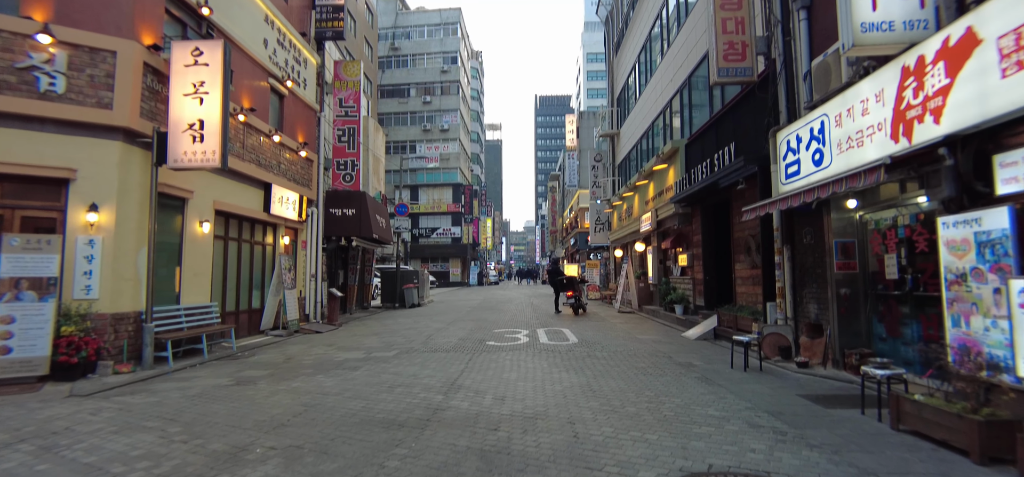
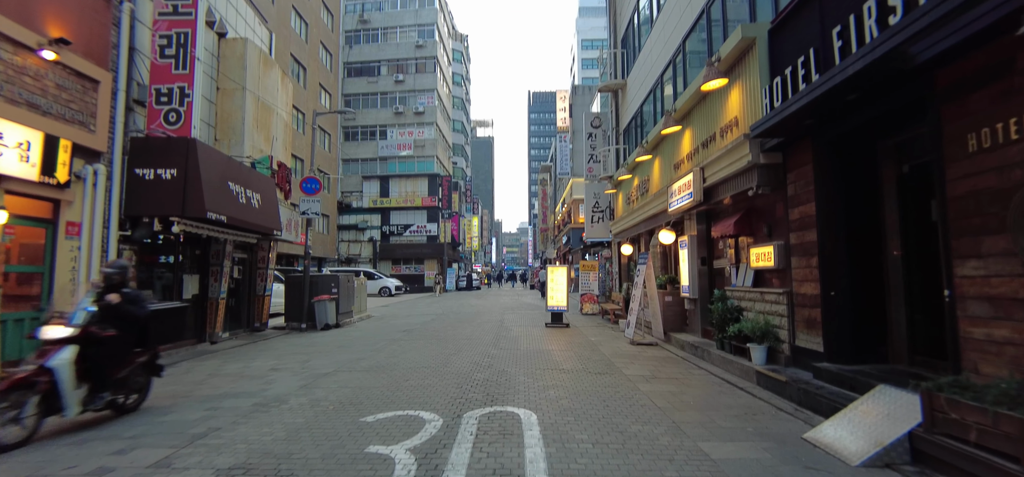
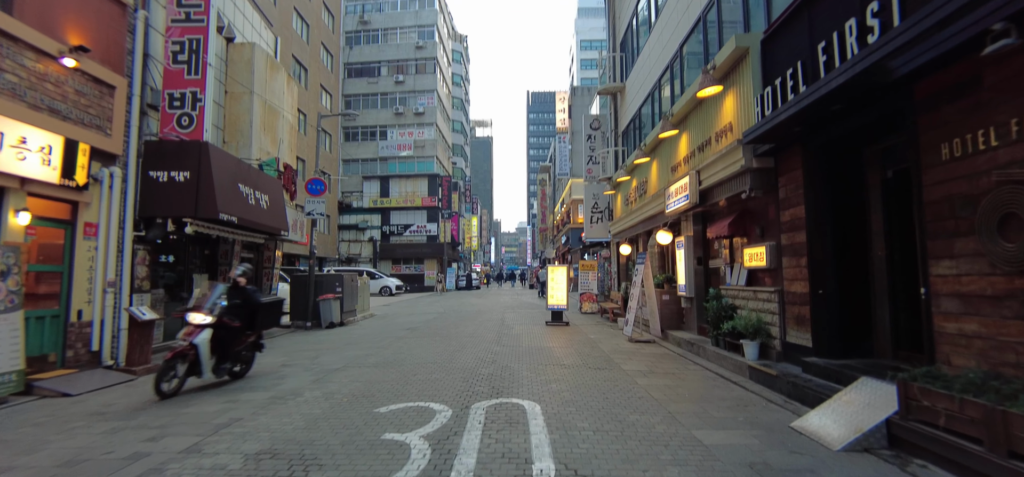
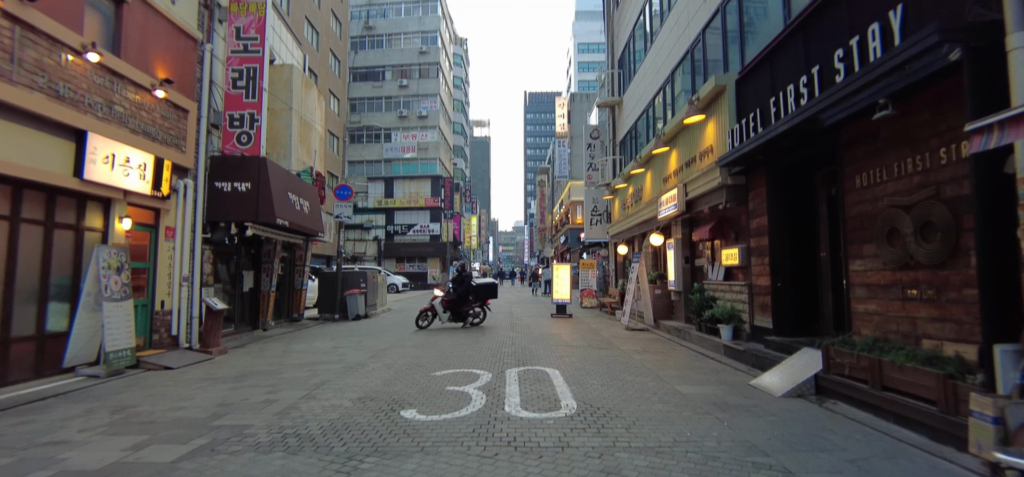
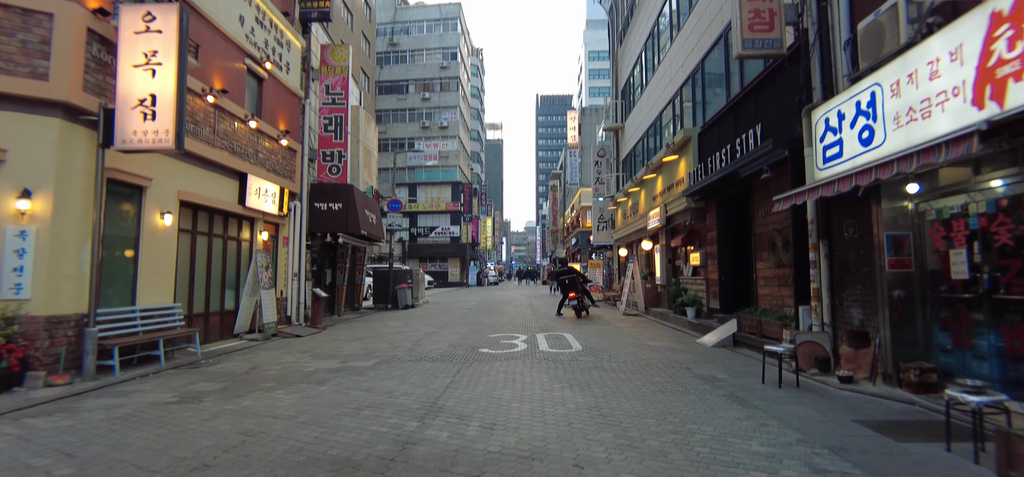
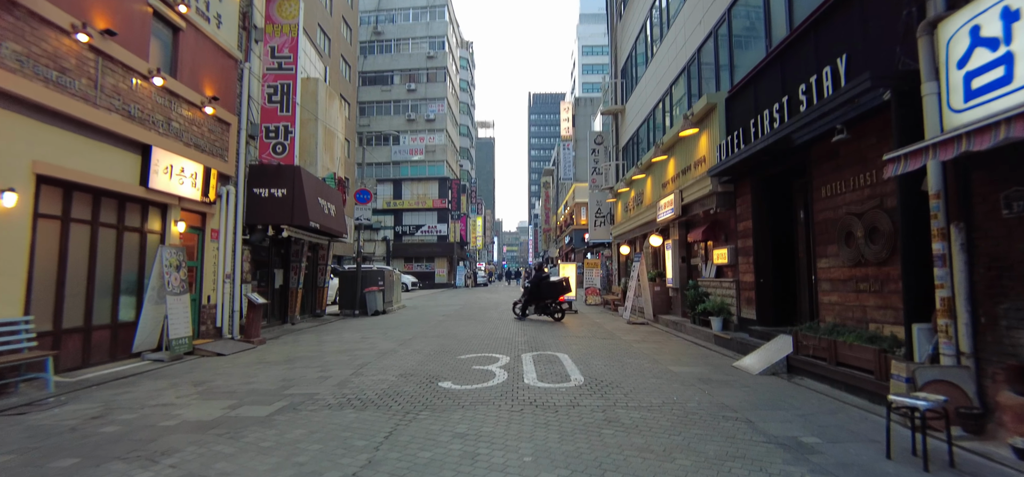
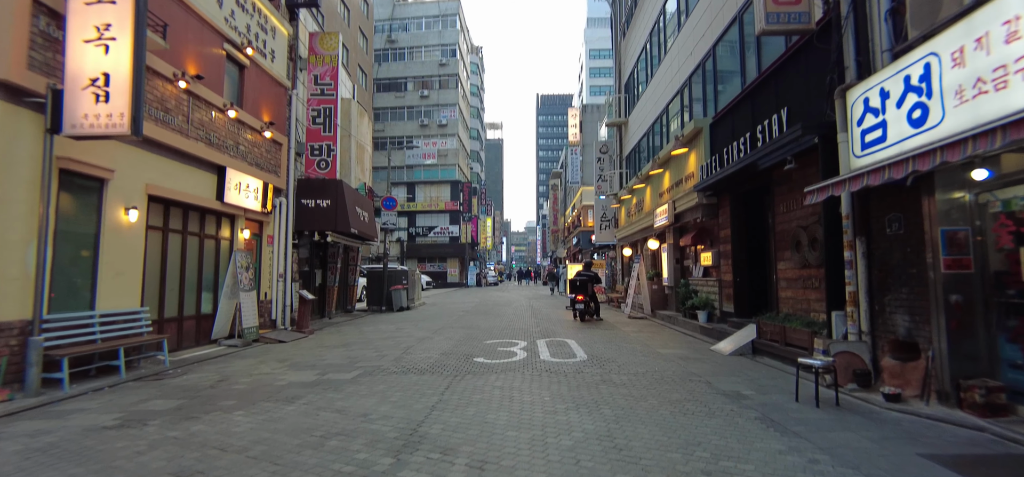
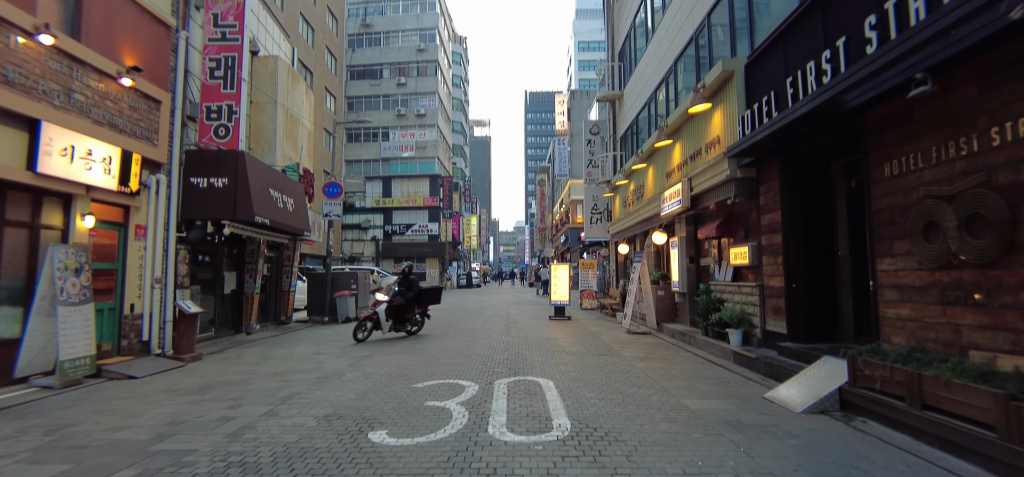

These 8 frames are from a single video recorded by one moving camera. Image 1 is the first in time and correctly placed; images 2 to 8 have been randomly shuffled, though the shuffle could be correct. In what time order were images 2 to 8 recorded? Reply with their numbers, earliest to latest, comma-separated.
5, 7, 6, 4, 8, 3, 2
